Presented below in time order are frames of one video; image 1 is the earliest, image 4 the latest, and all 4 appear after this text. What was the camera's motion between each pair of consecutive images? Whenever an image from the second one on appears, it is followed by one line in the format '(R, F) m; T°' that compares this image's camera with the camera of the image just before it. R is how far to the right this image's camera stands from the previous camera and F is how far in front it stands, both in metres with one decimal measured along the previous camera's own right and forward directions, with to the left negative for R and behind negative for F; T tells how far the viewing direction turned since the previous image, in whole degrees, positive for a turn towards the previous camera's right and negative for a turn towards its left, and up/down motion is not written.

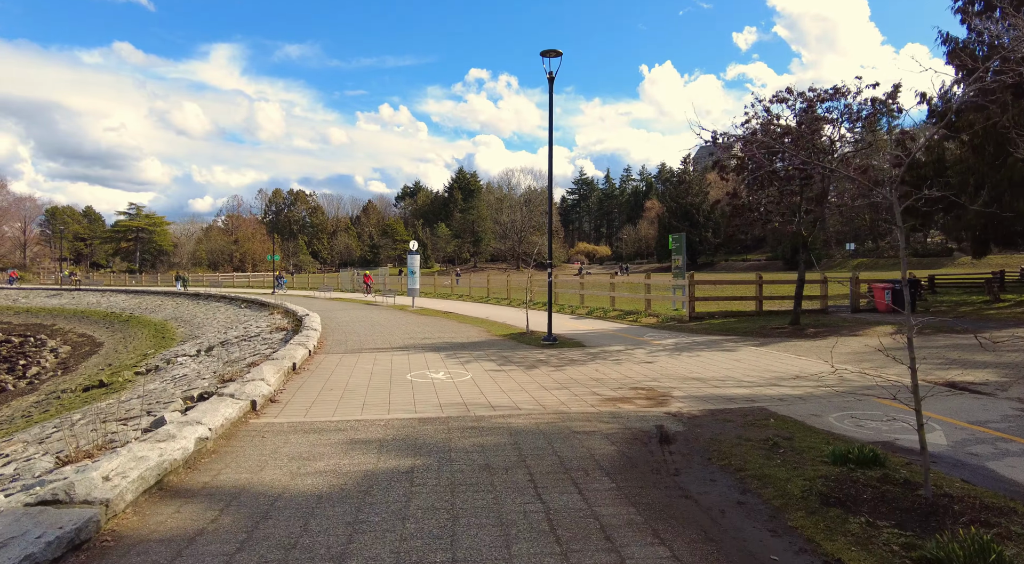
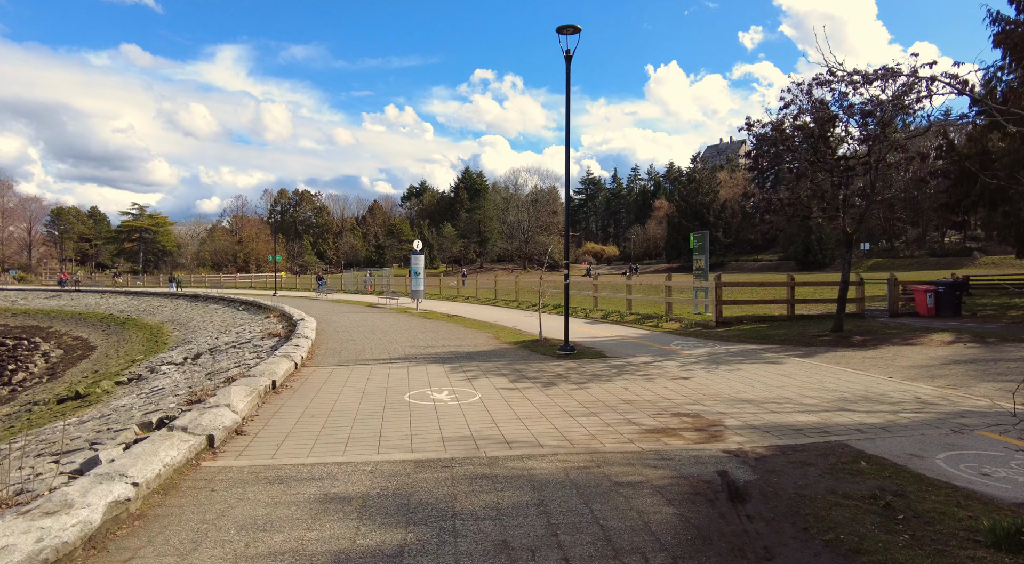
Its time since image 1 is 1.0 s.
(-0.1, +1.5) m; -1°
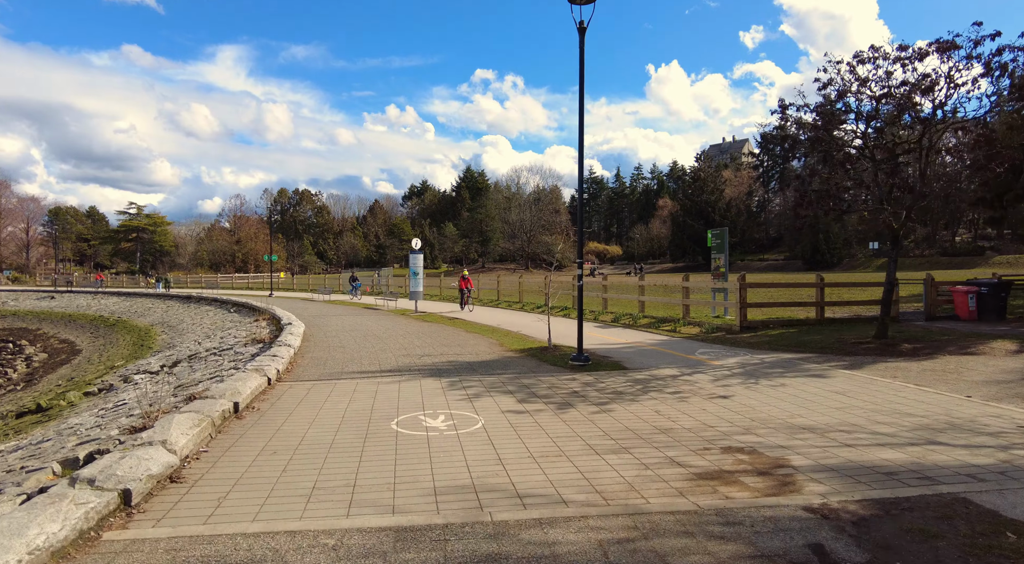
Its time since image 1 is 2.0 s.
(-0.1, +1.5) m; 0°
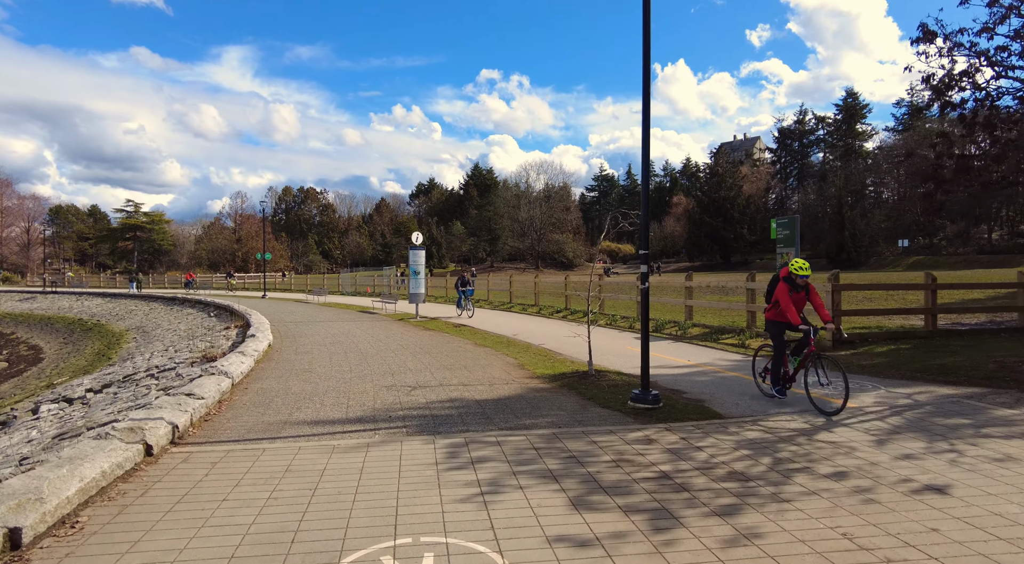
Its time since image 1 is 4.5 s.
(-0.3, +3.7) m; -1°
